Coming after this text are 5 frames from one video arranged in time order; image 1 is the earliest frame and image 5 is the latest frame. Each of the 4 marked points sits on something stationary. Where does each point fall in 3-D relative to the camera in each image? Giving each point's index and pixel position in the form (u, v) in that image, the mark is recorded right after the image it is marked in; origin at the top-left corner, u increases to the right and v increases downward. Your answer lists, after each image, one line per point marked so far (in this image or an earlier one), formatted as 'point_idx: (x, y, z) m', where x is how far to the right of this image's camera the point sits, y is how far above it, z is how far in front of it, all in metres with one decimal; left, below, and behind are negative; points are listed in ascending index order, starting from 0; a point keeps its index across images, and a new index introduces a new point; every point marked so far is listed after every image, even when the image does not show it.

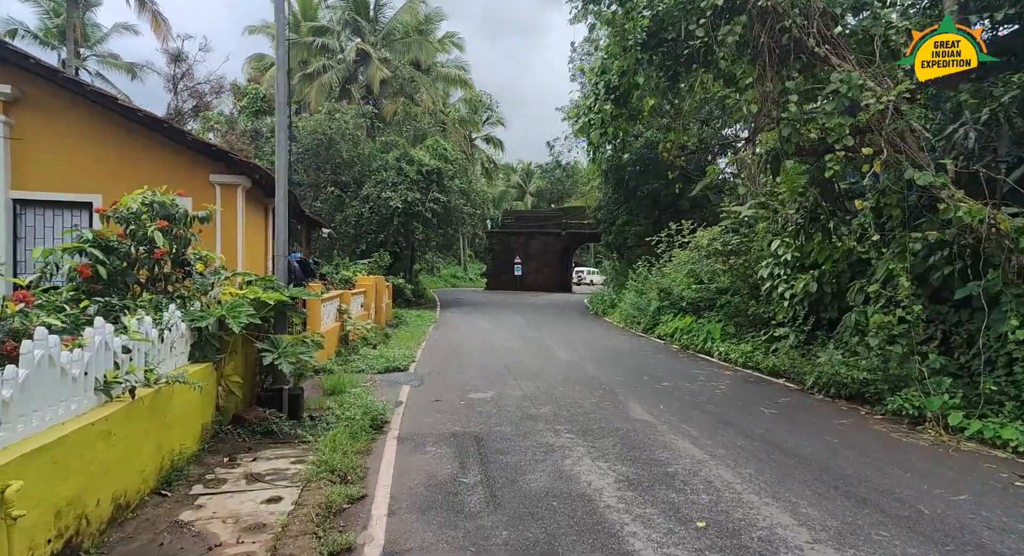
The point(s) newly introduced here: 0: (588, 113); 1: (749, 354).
0: (+1.1, +2.3, +9.2) m
1: (+3.8, -1.2, +10.3) m
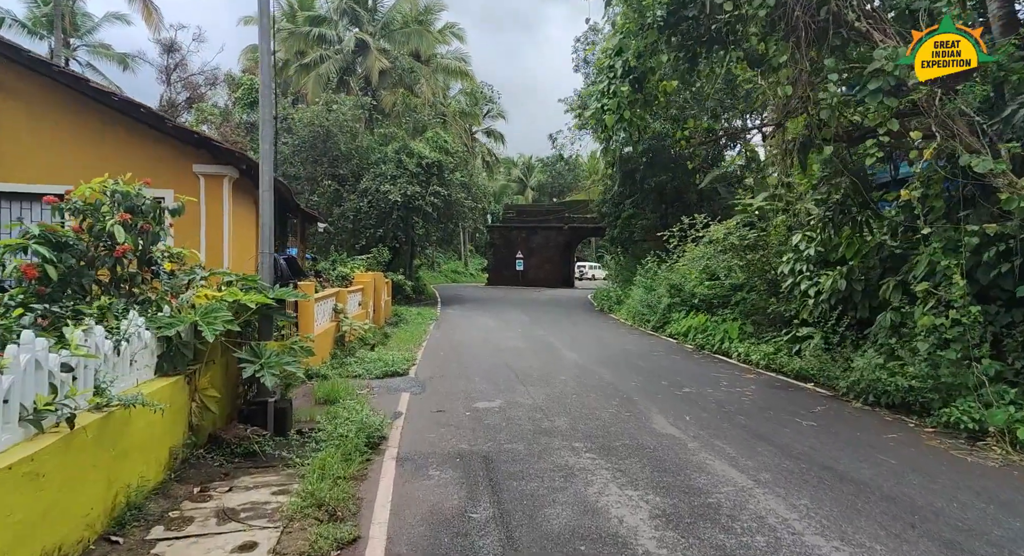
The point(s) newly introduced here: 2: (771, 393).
0: (+1.2, +2.4, +8.5) m
1: (+3.9, -1.2, +9.7) m
2: (+3.1, -1.4, +7.7) m
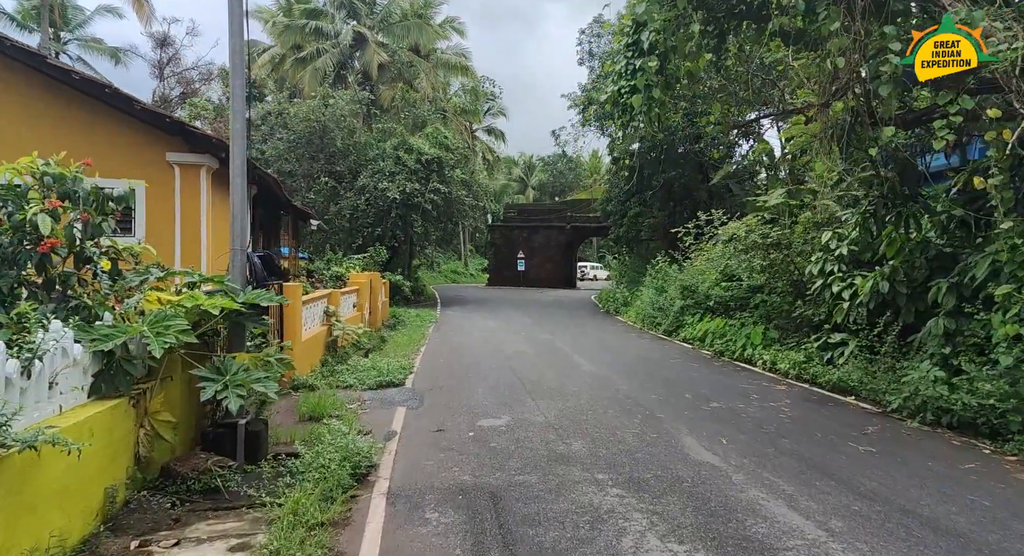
0: (+1.2, +2.3, +7.7) m
1: (+4.0, -1.2, +8.9) m
2: (+3.2, -1.4, +6.9) m
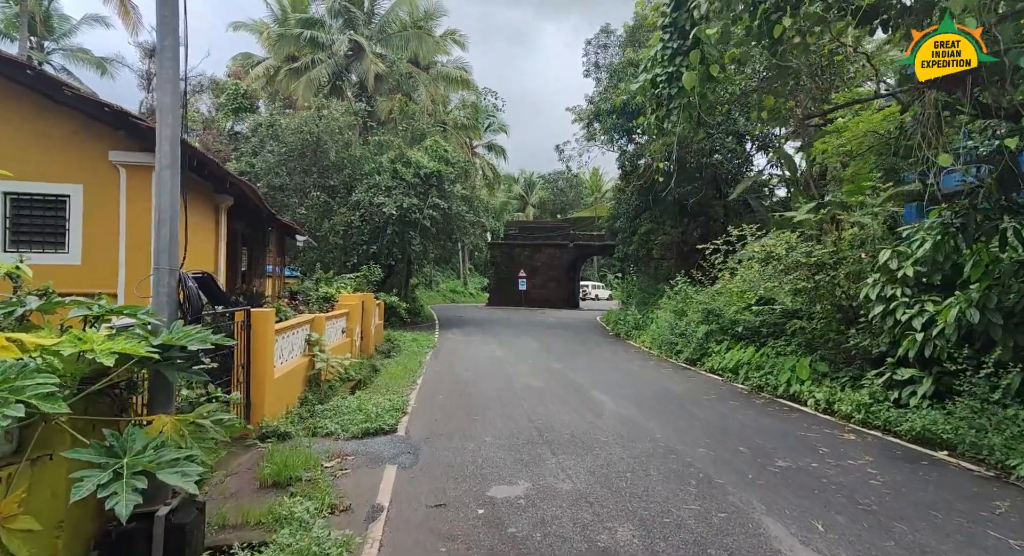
0: (+1.4, +2.1, +6.4) m
1: (+4.1, -1.5, +7.5) m
2: (+3.3, -1.6, +5.5) m
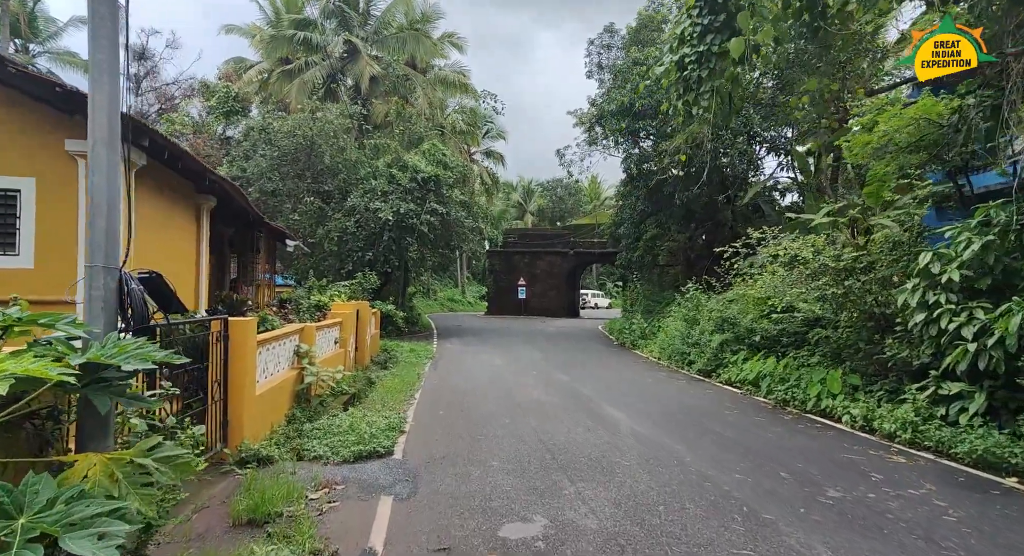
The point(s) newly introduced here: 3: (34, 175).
0: (+1.5, +2.0, +5.7) m
1: (+4.2, -1.5, +6.8) m
2: (+3.4, -1.7, +4.8) m
3: (-5.4, +1.2, +7.4) m
